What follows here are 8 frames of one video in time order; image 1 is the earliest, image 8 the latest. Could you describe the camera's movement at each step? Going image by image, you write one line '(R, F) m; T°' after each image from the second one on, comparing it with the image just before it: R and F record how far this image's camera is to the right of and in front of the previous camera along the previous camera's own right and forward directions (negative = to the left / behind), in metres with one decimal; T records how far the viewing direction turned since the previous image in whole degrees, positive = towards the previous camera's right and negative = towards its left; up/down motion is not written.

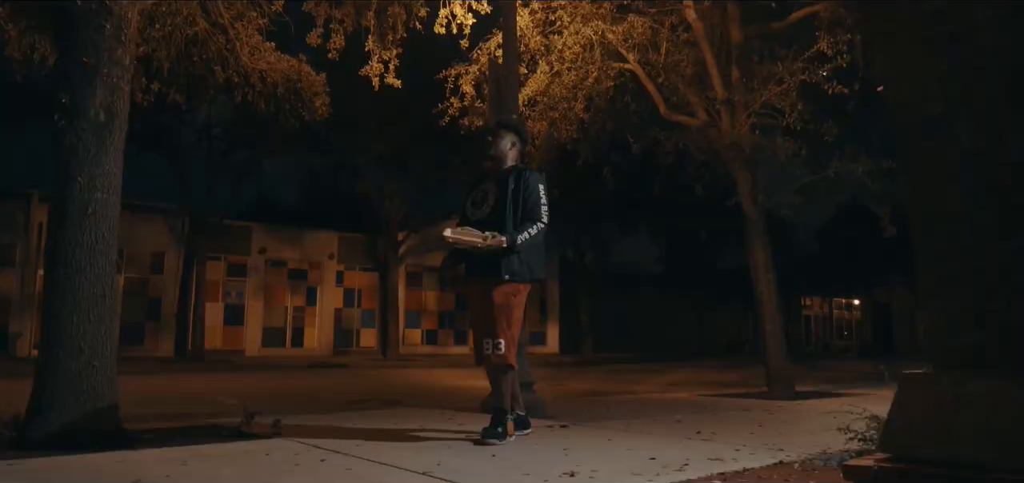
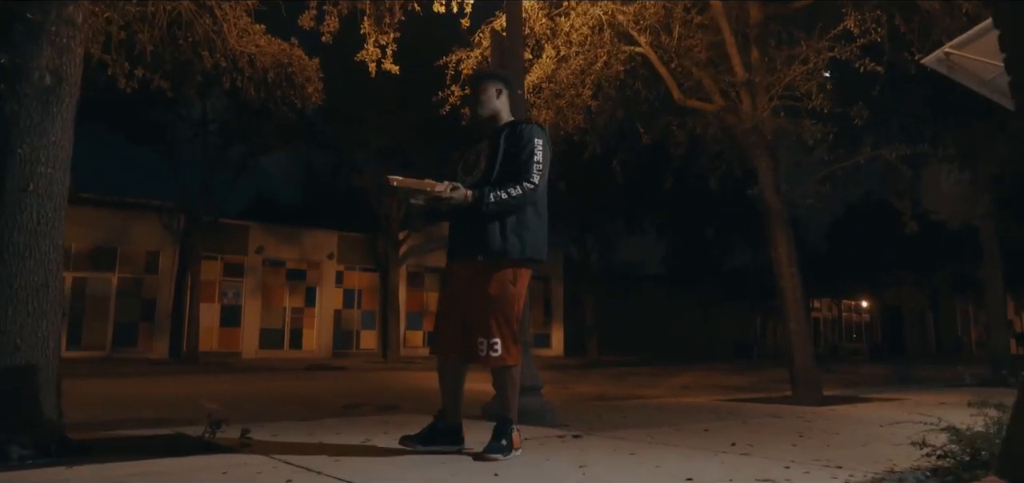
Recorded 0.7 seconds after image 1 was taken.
(0.0, +0.9) m; 0°
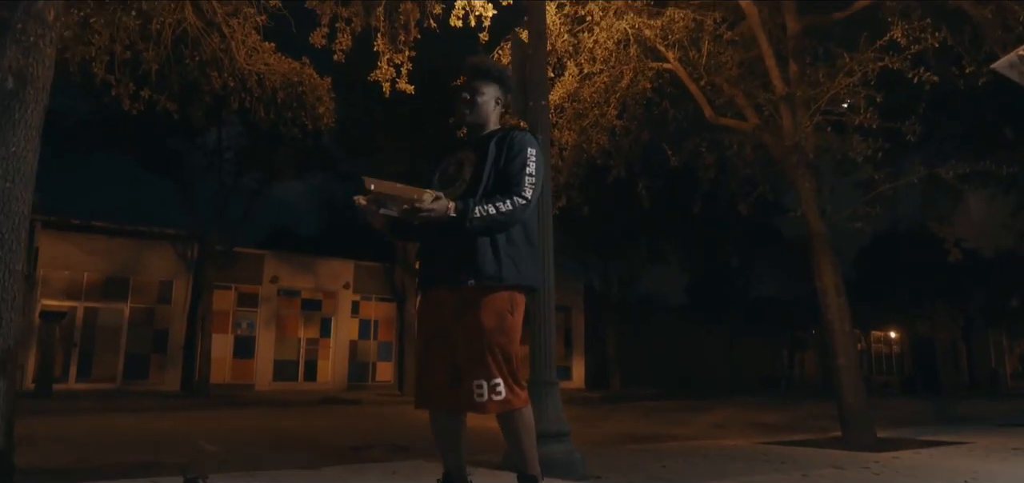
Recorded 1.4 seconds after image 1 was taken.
(0.0, +0.8) m; -1°
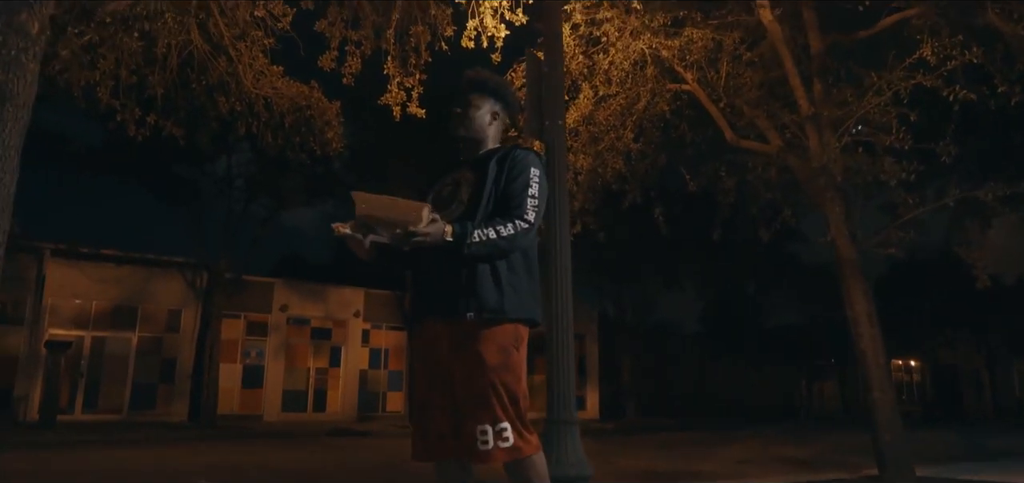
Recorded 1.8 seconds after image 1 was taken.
(0.0, +0.5) m; -1°
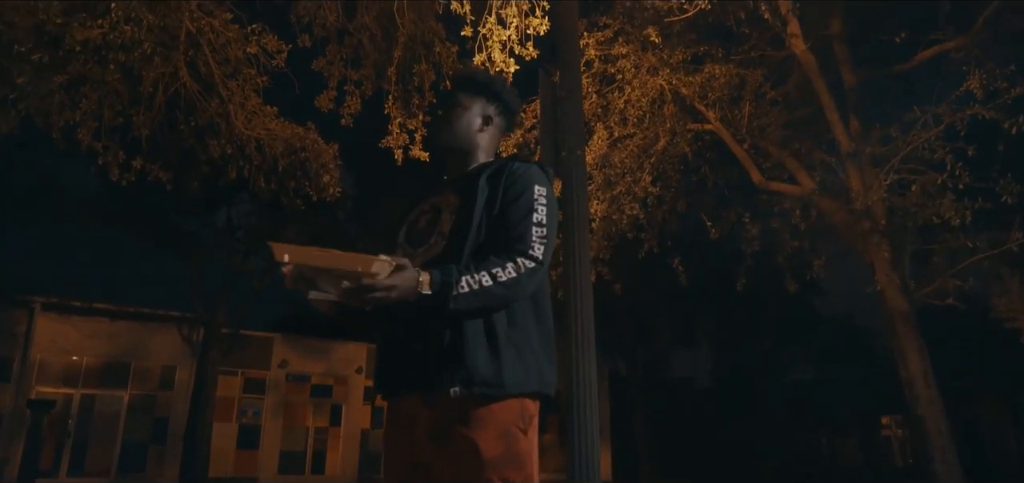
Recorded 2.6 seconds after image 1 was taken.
(0.0, +1.0) m; -1°
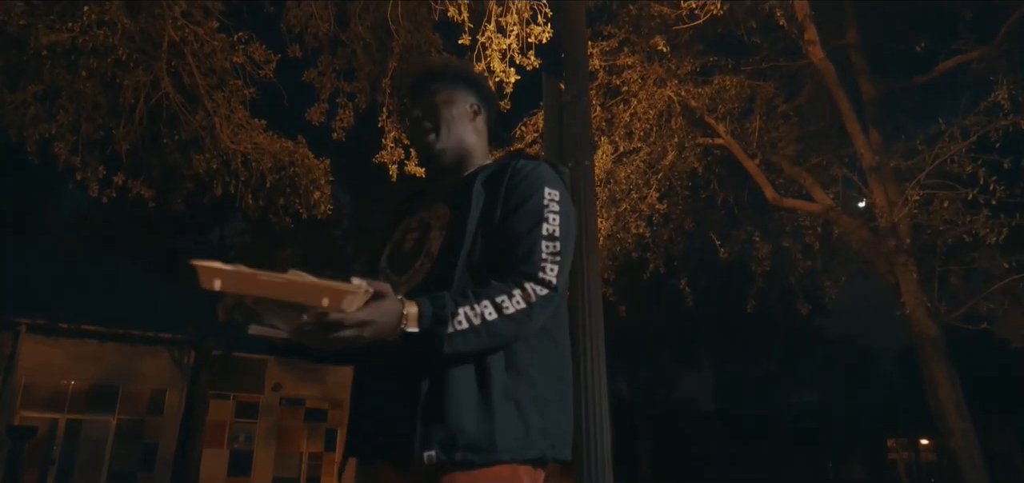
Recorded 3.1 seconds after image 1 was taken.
(0.0, +0.6) m; 0°
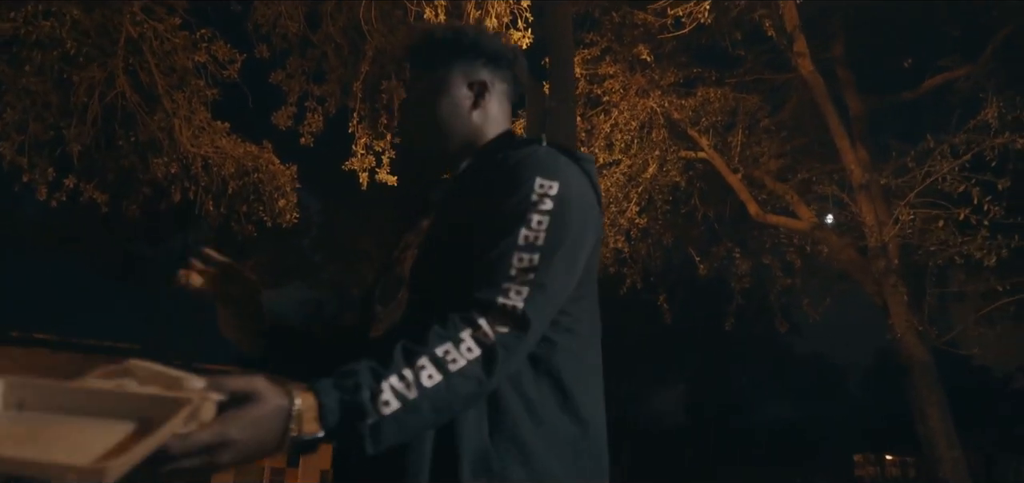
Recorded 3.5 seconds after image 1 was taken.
(-0.1, +0.5) m; +2°
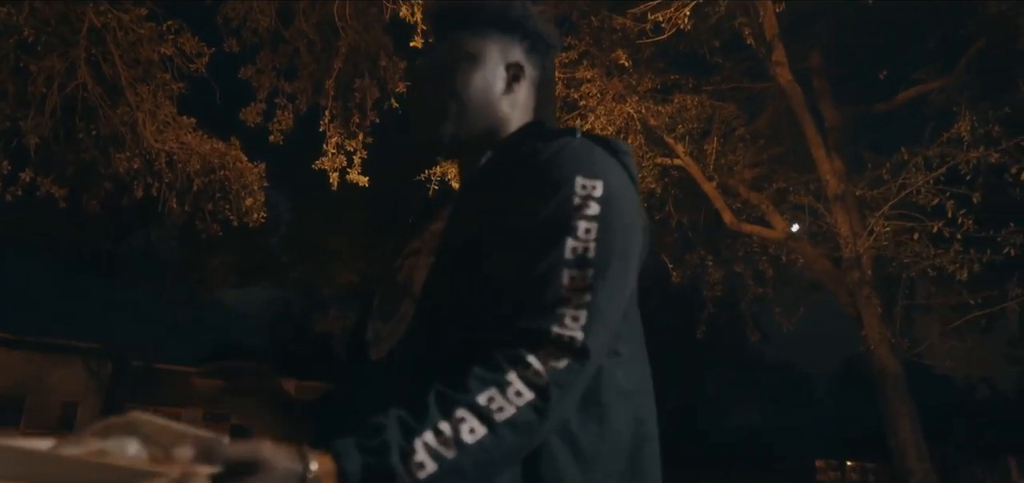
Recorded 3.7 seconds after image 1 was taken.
(0.0, +0.2) m; +2°
